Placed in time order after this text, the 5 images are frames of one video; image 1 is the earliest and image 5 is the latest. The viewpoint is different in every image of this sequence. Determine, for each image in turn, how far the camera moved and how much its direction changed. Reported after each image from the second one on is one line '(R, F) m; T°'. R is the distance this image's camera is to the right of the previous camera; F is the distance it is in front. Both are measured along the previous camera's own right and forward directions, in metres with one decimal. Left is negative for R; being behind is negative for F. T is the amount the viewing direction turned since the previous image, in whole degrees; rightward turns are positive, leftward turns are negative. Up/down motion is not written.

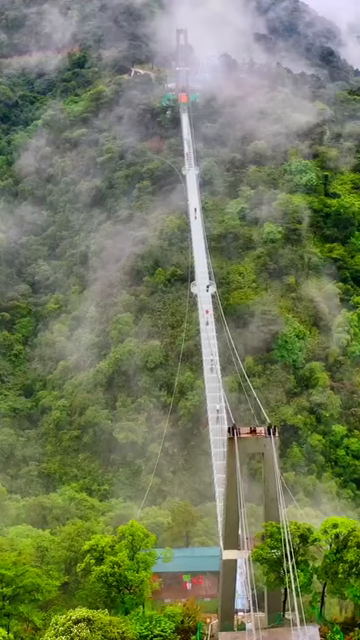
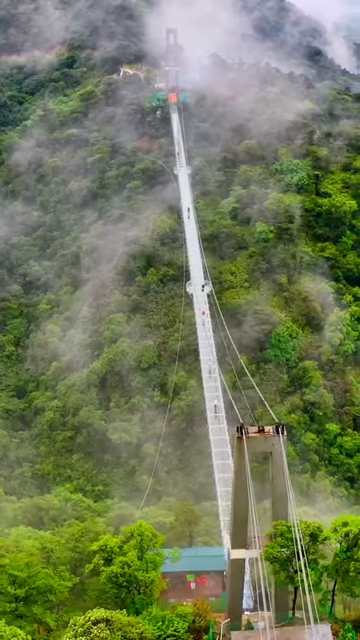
(-0.1, 0.0) m; +1°
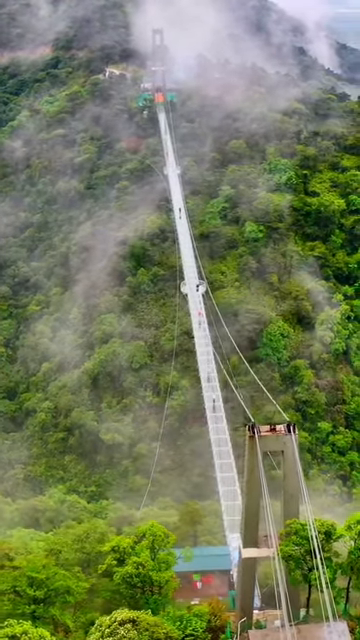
(-4.8, +0.4) m; +10°
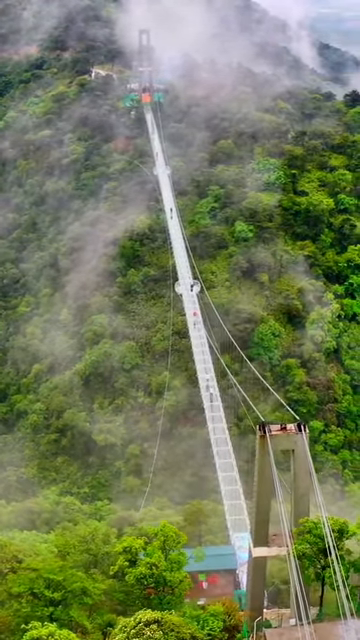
(-0.2, 0.0) m; +1°
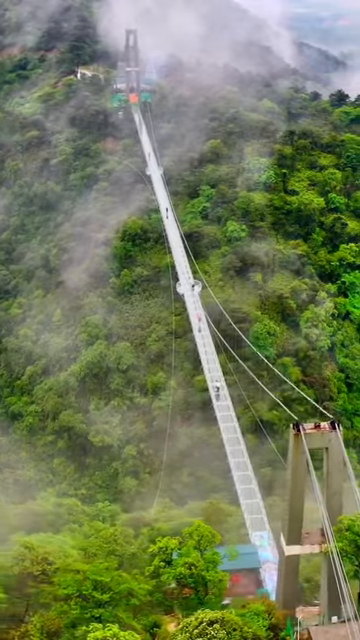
(-1.7, +0.1) m; +2°
